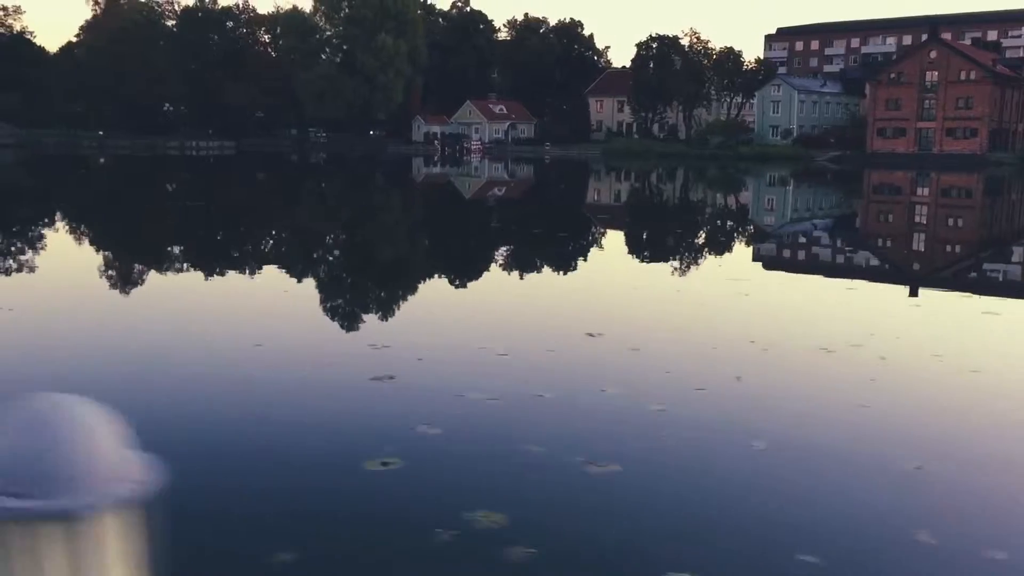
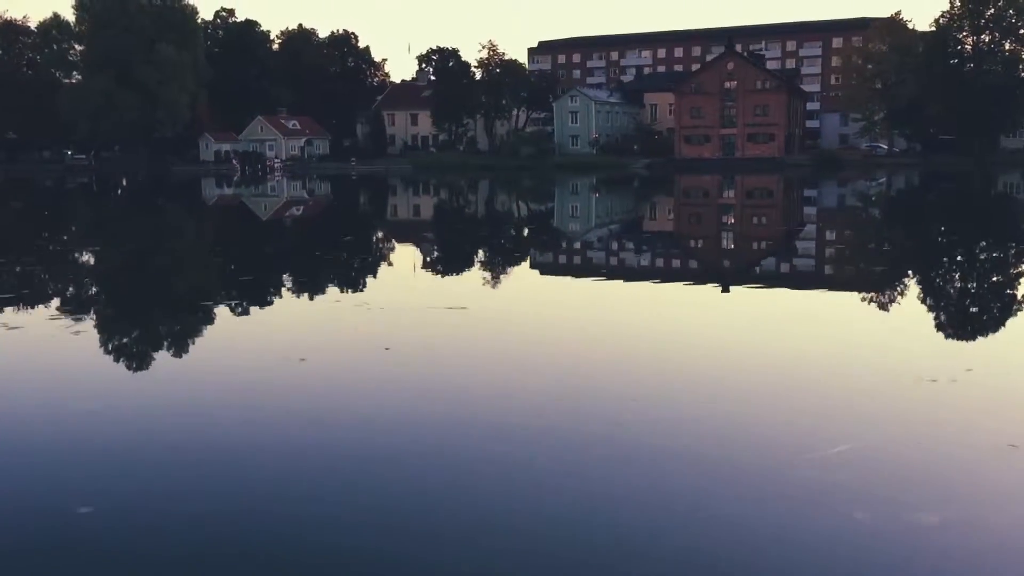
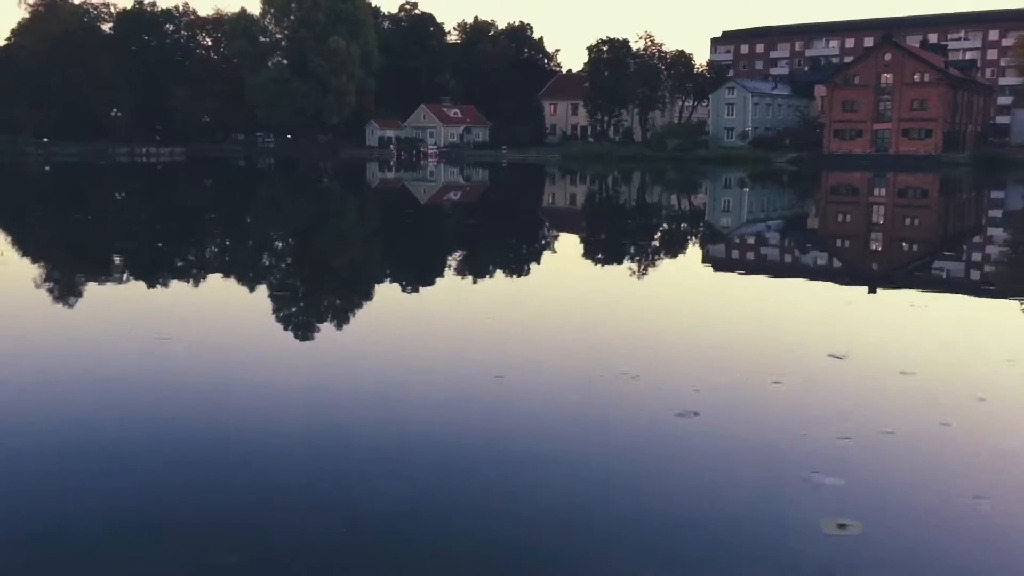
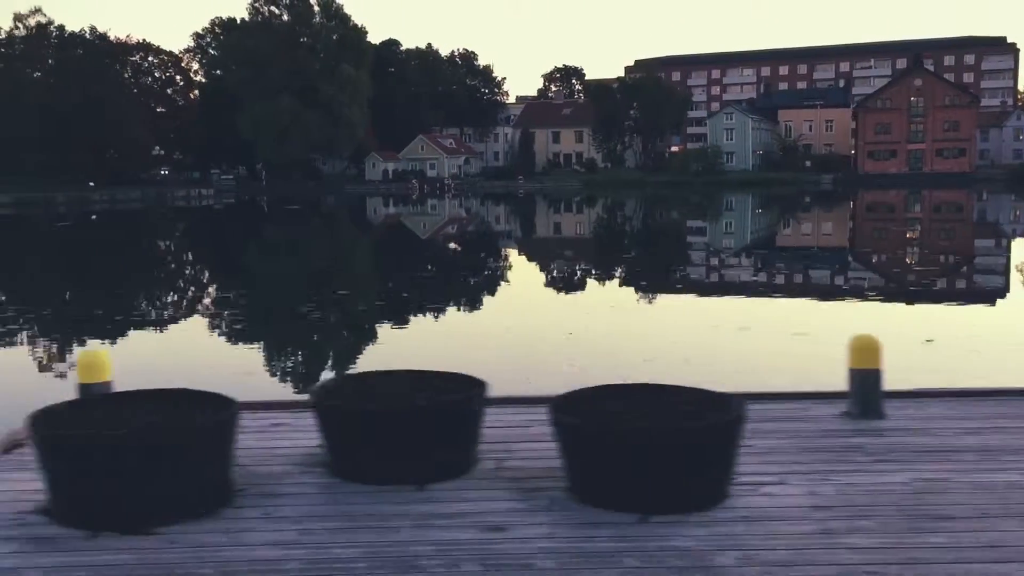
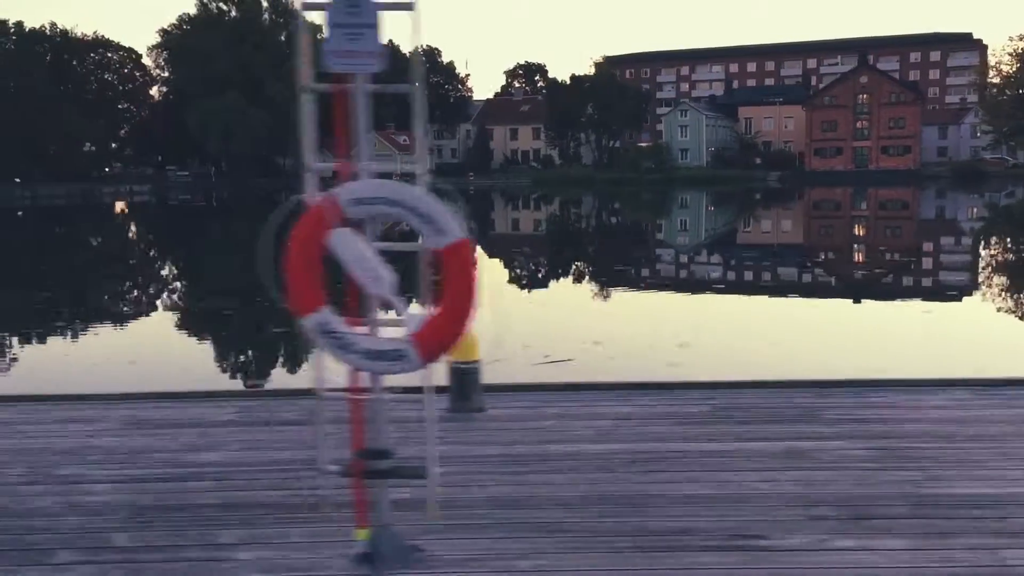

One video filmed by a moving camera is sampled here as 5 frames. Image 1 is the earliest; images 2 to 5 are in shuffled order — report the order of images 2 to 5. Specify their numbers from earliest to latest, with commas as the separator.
3, 2, 5, 4
